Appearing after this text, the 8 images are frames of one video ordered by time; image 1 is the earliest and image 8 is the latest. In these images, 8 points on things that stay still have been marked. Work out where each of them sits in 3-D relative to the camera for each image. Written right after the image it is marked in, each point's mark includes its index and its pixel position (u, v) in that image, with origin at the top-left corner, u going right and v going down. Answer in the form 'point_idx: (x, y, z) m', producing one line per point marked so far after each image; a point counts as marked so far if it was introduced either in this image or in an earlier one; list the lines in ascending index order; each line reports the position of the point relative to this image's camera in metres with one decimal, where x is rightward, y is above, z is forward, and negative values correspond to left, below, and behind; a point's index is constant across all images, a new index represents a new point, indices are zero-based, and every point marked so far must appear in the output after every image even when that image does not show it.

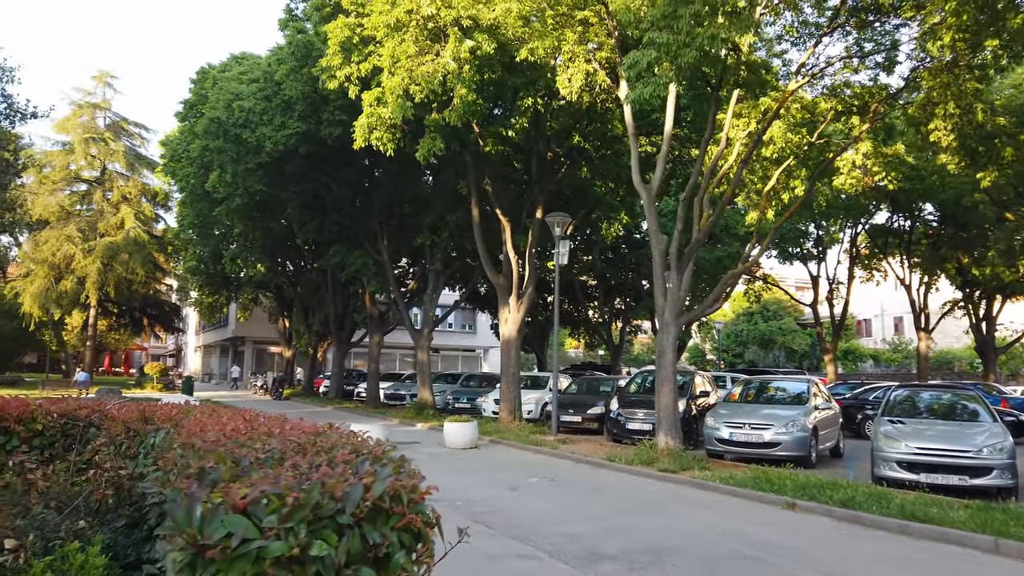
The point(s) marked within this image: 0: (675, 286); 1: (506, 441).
0: (+2.7, 0.0, +12.7) m
1: (-0.1, -3.1, +15.2) m
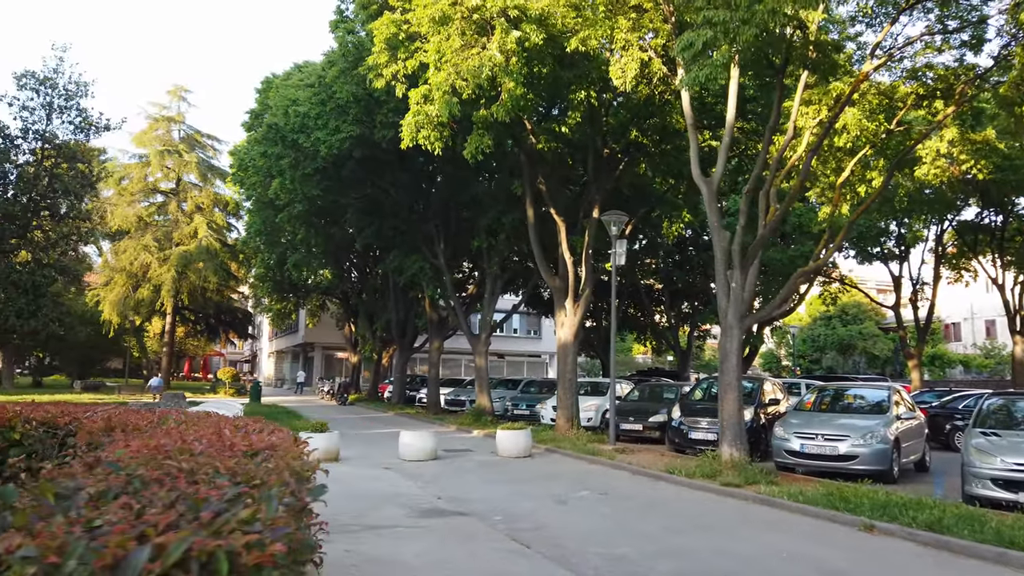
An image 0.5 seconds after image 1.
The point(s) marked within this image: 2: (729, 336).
0: (+3.5, 0.0, +11.9) m
1: (+0.9, -3.1, +14.6) m
2: (+3.4, -0.7, +11.8) m
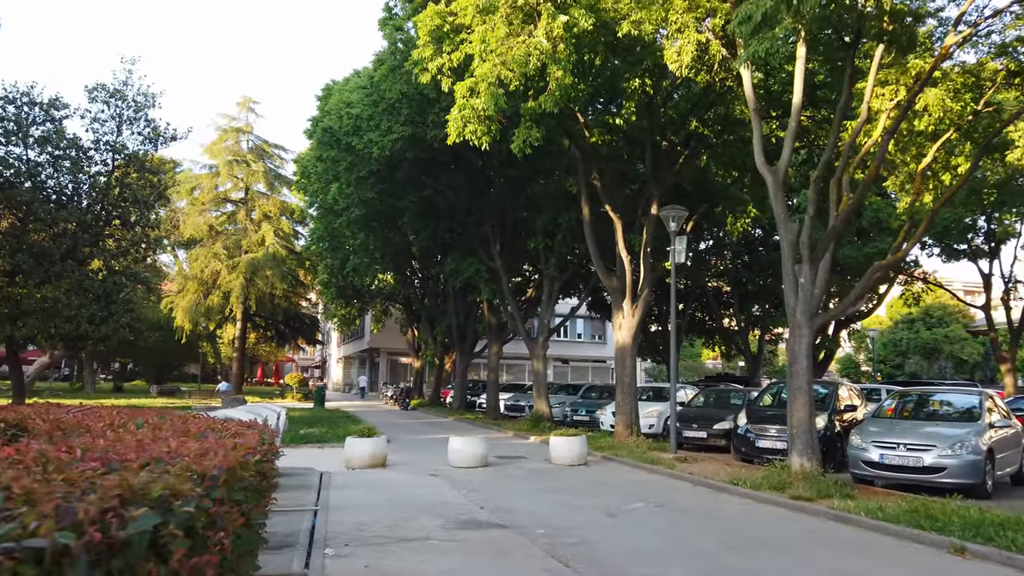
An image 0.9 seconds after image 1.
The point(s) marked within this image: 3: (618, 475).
0: (+4.3, +0.1, +11.0) m
1: (+1.9, -3.1, +13.9) m
2: (+4.1, -0.7, +10.9) m
3: (+1.7, -3.0, +12.0) m
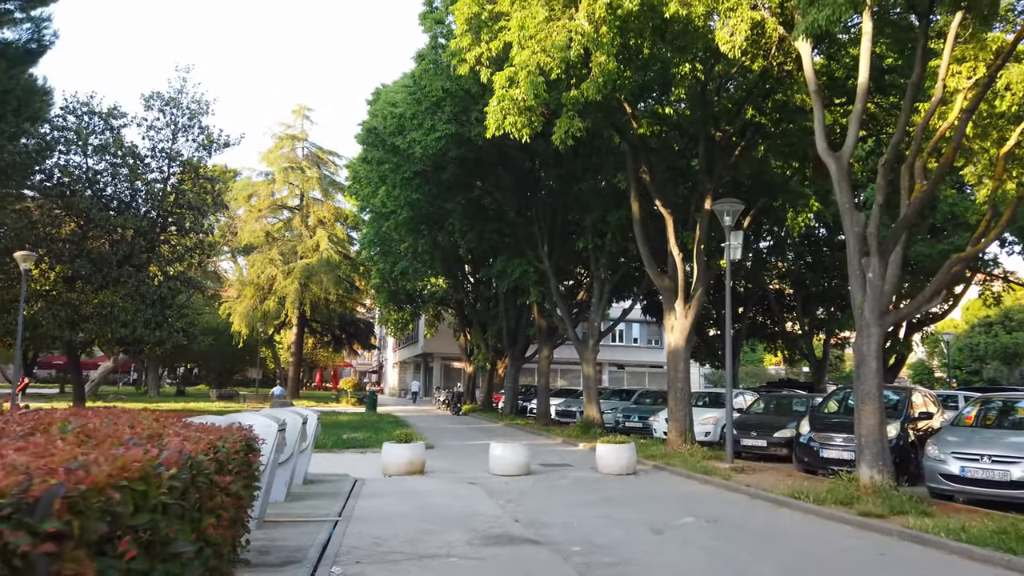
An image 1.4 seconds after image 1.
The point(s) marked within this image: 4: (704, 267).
0: (+4.8, +0.1, +10.0) m
1: (+2.7, -3.1, +13.1) m
2: (+4.6, -0.6, +10.0) m
3: (+2.3, -2.9, +11.2) m
4: (+3.8, +0.4, +15.3) m
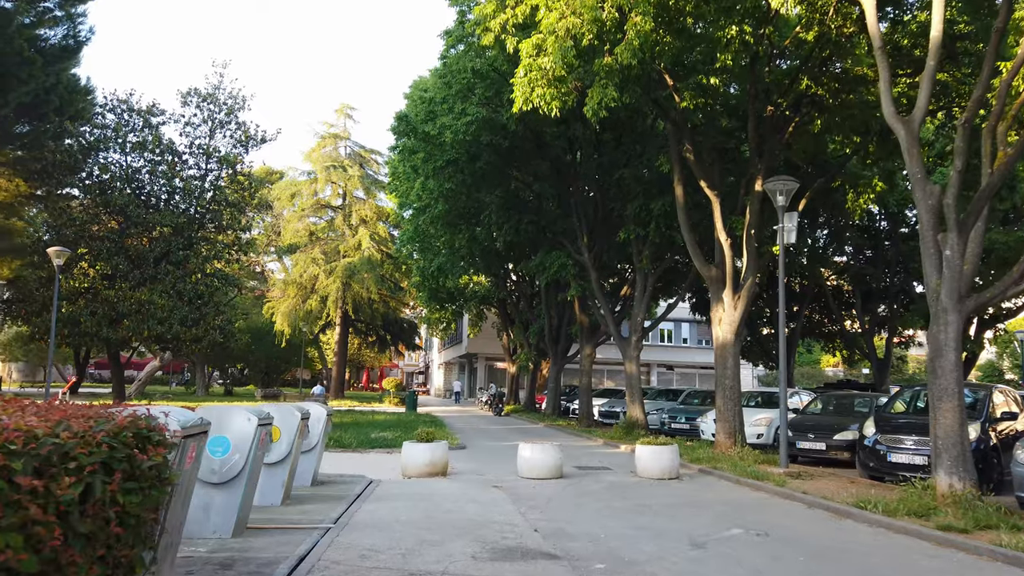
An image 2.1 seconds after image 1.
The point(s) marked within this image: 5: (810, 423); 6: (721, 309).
0: (+5.1, +0.4, +8.8) m
1: (+3.2, -2.9, +11.9) m
2: (+4.9, -0.4, +8.7) m
3: (+2.7, -2.7, +10.1) m
4: (+4.5, +0.6, +14.1) m
5: (+5.4, -2.5, +13.8) m
6: (+4.0, -0.4, +14.5) m
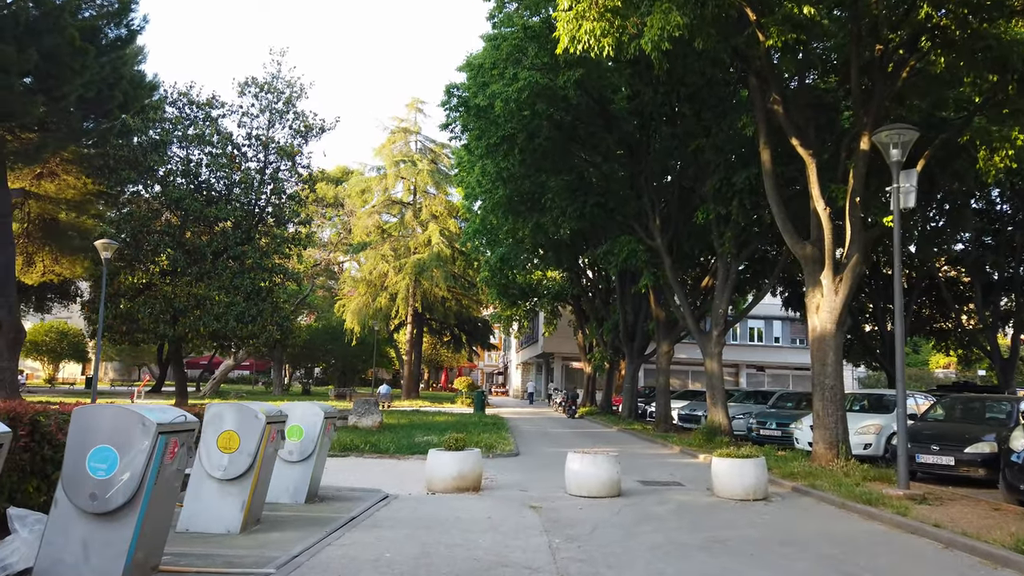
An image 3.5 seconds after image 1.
0: (+5.4, +0.7, +6.3) m
1: (+3.9, -2.6, +9.7) m
2: (+5.2, -0.1, +6.3) m
3: (+3.2, -2.4, +7.9) m
4: (+5.3, +0.9, +11.7) m
5: (+6.3, -2.1, +11.3) m
6: (+4.9, -0.1, +12.2) m
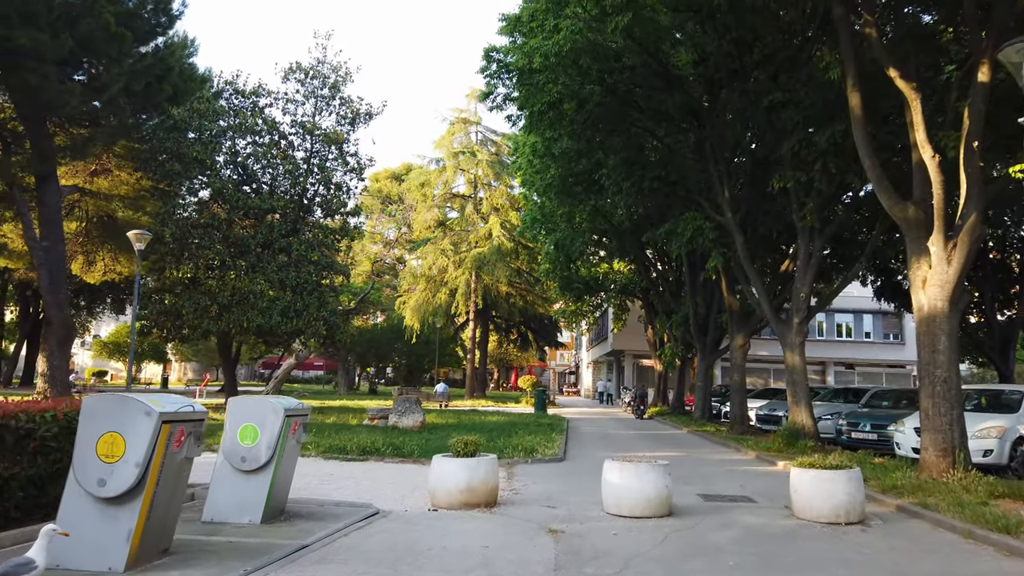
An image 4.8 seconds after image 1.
0: (+5.2, +1.1, +4.1) m
1: (+4.1, -2.2, +7.5) m
2: (+5.1, +0.3, +4.0) m
3: (+3.2, -2.1, +5.9) m
4: (+5.7, +1.3, +9.4) m
5: (+6.7, -1.7, +8.9) m
6: (+5.4, +0.3, +9.9) m
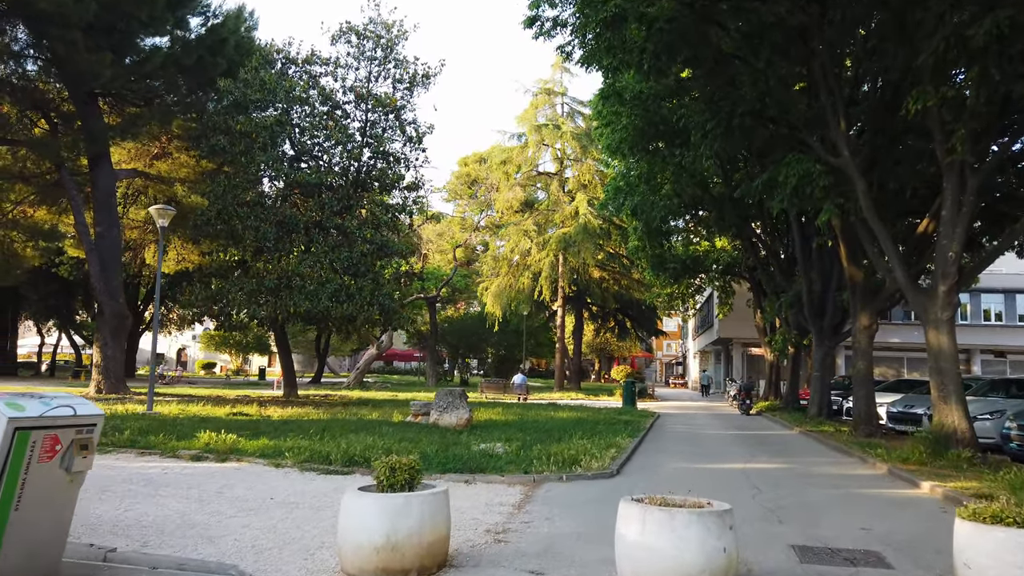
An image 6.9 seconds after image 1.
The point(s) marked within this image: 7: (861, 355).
0: (+4.4, +1.6, +0.4) m
1: (+3.9, -1.7, +4.1) m
2: (+4.2, +0.8, +0.4) m
3: (+2.7, -1.6, +2.5) m
4: (+5.6, +1.9, +5.6) m
5: (+6.6, -1.2, +5.1) m
6: (+5.4, +0.8, +6.2) m
7: (+7.7, -1.4, +16.7) m
